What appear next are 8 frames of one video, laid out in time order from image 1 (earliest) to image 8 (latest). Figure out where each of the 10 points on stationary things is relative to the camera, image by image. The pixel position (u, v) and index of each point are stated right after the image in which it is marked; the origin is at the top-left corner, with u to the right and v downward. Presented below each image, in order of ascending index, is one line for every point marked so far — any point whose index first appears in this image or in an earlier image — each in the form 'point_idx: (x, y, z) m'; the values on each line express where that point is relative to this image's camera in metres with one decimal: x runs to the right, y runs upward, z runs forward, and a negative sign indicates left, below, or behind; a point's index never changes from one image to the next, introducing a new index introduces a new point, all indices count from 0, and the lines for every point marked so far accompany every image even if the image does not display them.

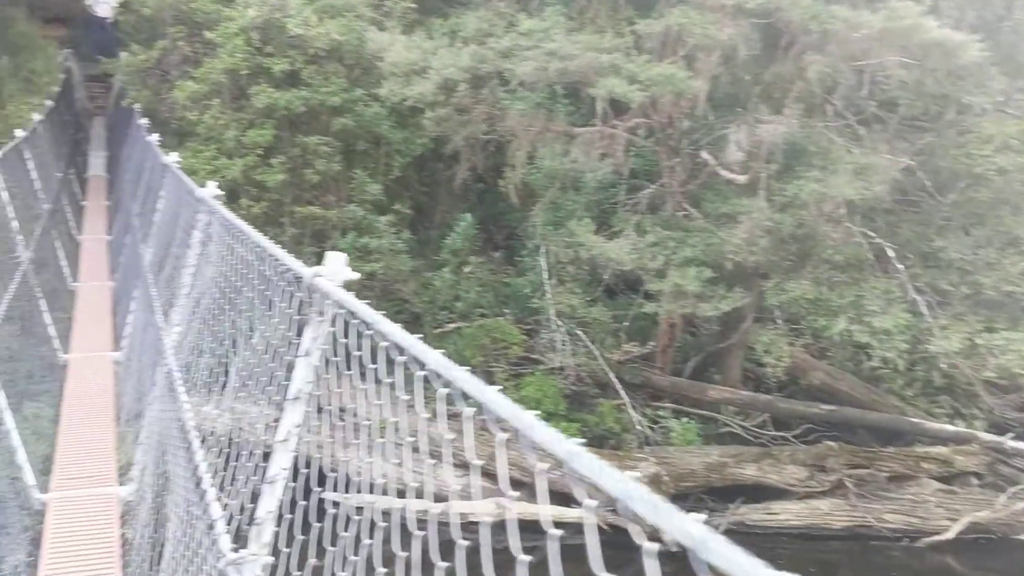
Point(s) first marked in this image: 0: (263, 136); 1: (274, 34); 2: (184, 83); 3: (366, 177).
0: (-1.7, +1.0, +6.4) m
1: (-1.6, +1.7, +6.5) m
2: (-2.3, +1.4, +6.7) m
3: (-1.0, +0.8, +6.8) m
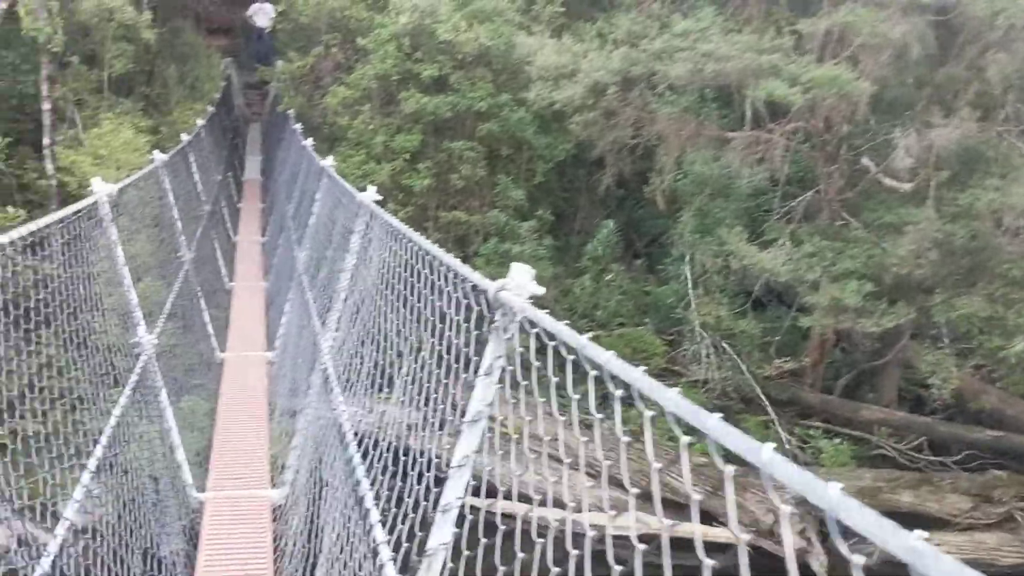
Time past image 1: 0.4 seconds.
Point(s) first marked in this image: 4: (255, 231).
0: (-0.7, +1.0, +6.5) m
1: (-0.6, +1.7, +6.6) m
2: (-1.3, +1.4, +6.9) m
3: (0.0, +0.8, +6.8) m
4: (-1.7, +0.3, +6.2) m
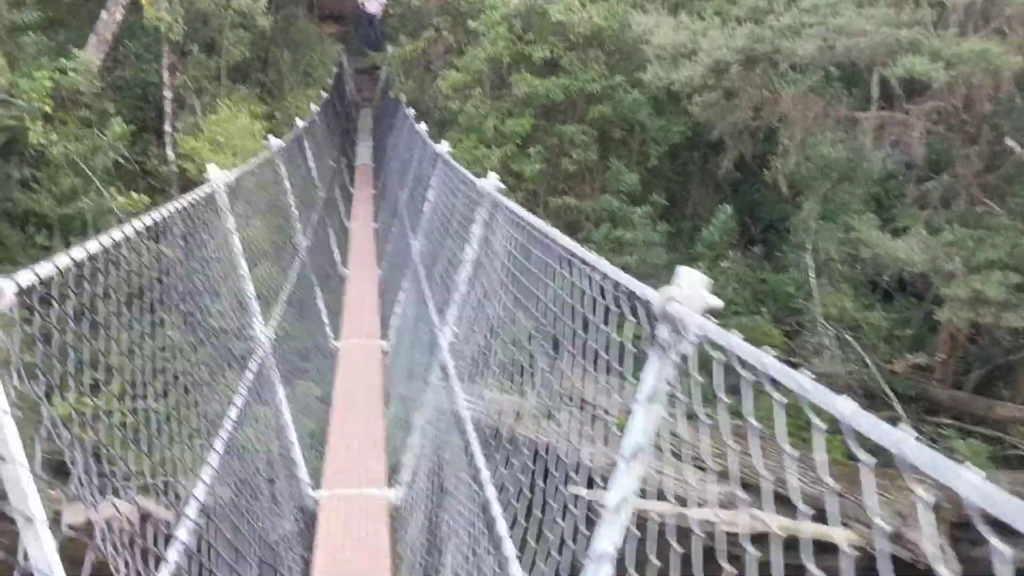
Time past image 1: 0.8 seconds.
0: (+0.1, +1.1, +6.3) m
1: (+0.2, +1.8, +6.4) m
2: (-0.5, +1.5, +6.8) m
3: (+0.8, +0.8, +6.6) m
4: (-0.9, +0.4, +6.2) m
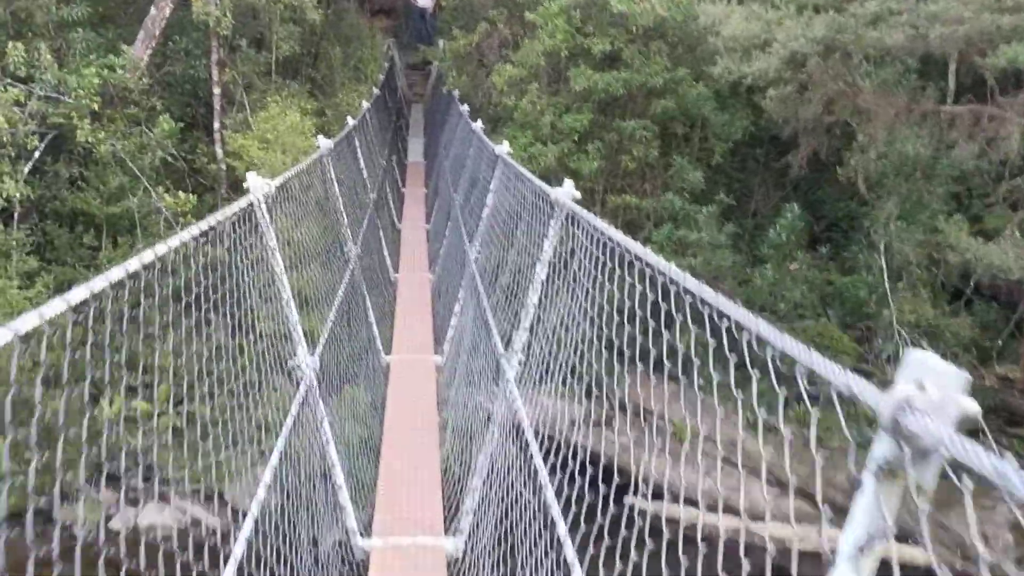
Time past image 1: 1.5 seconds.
0: (+0.4, +1.1, +6.1) m
1: (+0.6, +1.8, +6.1) m
2: (-0.1, +1.5, +6.6) m
3: (+1.2, +0.8, +6.3) m
4: (-0.6, +0.4, +5.9) m
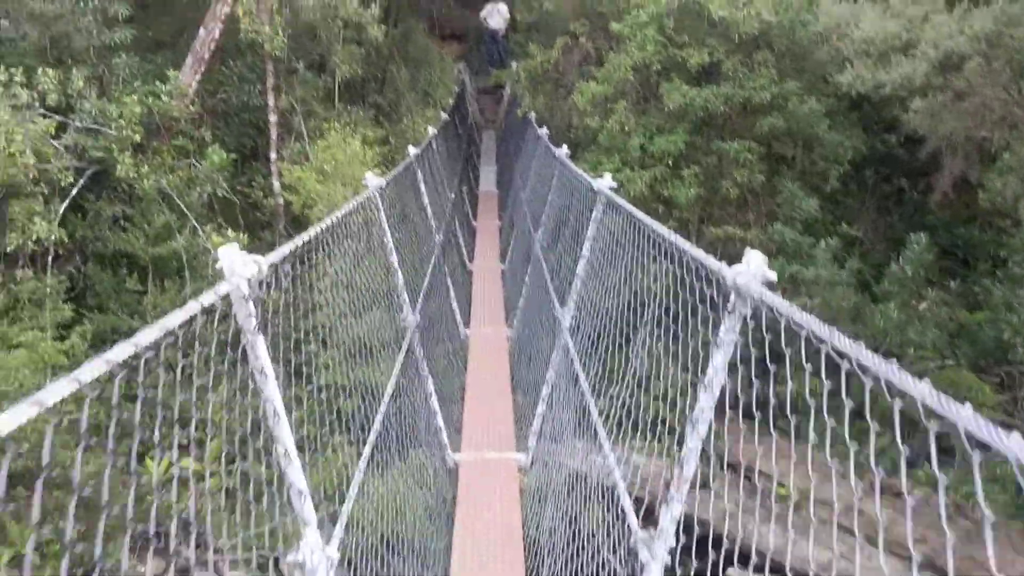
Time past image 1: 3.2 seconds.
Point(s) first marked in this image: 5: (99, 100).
0: (+0.9, +0.8, +5.3) m
1: (+1.0, +1.5, +5.4) m
2: (+0.4, +1.3, +5.9) m
3: (+1.6, +0.6, +5.5) m
4: (-0.1, +0.1, +5.3) m
5: (-2.2, +1.0, +5.0) m
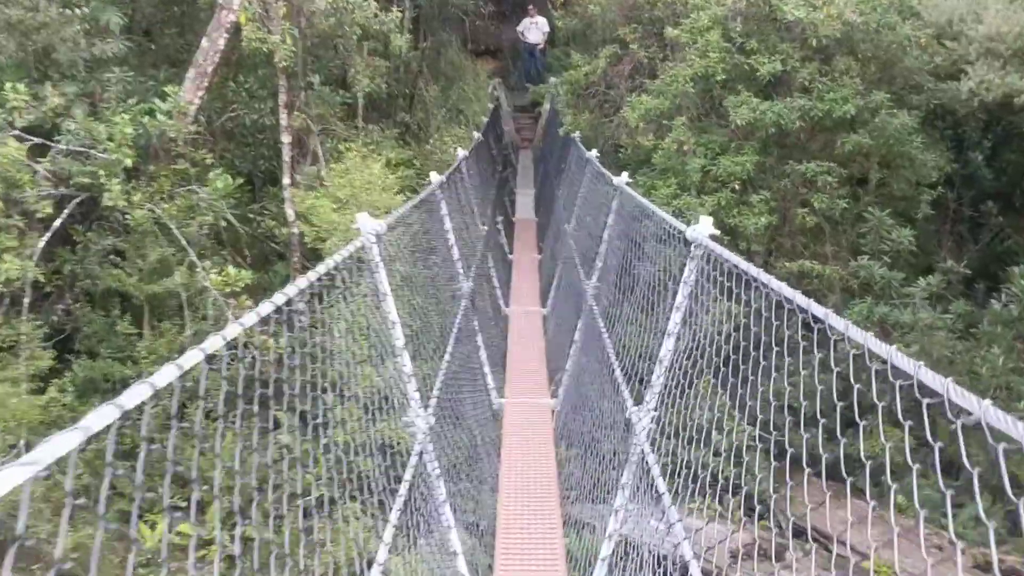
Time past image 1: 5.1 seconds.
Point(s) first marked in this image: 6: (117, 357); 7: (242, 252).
0: (+1.1, +0.6, +4.6) m
1: (+1.2, +1.3, +4.7) m
2: (+0.7, +1.0, +5.2) m
3: (+1.9, +0.4, +4.7) m
4: (+0.1, -0.1, +4.6) m
5: (-2.0, +0.8, +4.4) m
6: (-2.0, -0.3, +4.7) m
7: (-1.5, +0.2, +5.4) m
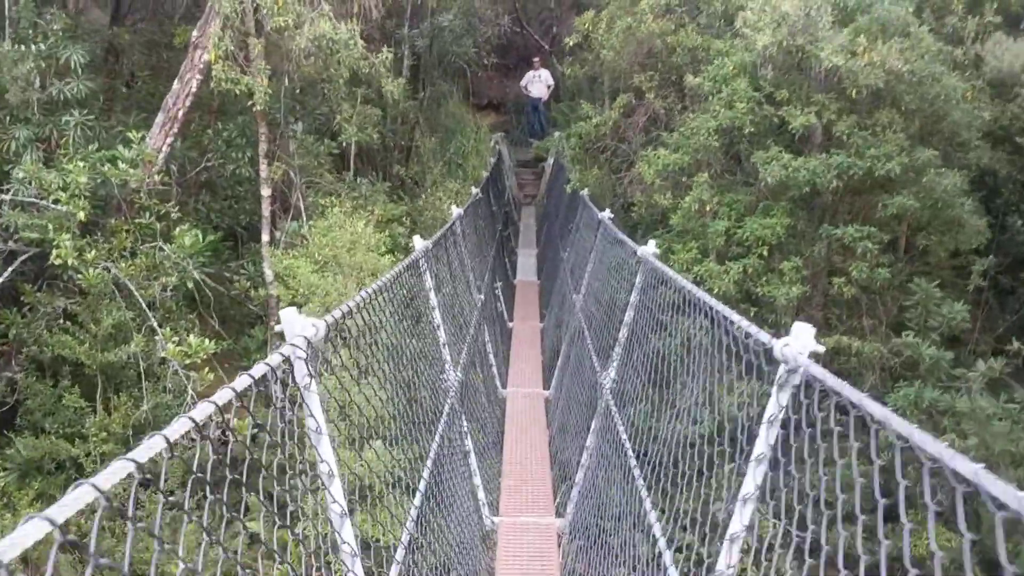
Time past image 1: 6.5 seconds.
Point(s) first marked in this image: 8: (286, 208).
0: (+1.1, +0.3, +4.1) m
1: (+1.3, +1.0, +4.3) m
2: (+0.7, +0.7, +4.7) m
3: (+1.9, 0.0, +4.2) m
4: (+0.1, -0.4, +4.1) m
5: (-2.0, +0.5, +3.9) m
6: (-2.0, -0.6, +4.2) m
7: (-1.5, -0.1, +4.8) m
8: (-1.2, +0.4, +5.2) m
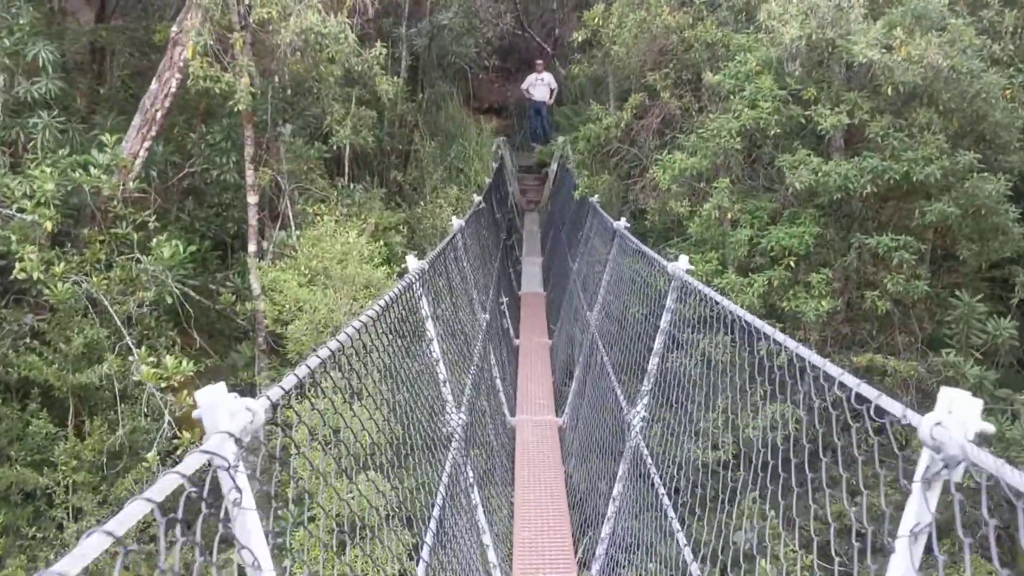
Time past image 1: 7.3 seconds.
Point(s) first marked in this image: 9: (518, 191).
0: (+1.1, +0.2, +3.8) m
1: (+1.3, +0.9, +3.9) m
2: (+0.7, +0.6, +4.4) m
3: (+1.9, -0.1, +3.9) m
4: (+0.1, -0.4, +3.7) m
5: (-1.9, +0.4, +3.6) m
6: (-1.9, -0.7, +3.9) m
7: (-1.5, -0.2, +4.5) m
8: (-1.2, +0.4, +4.9) m
9: (0.0, +1.0, +9.7) m
